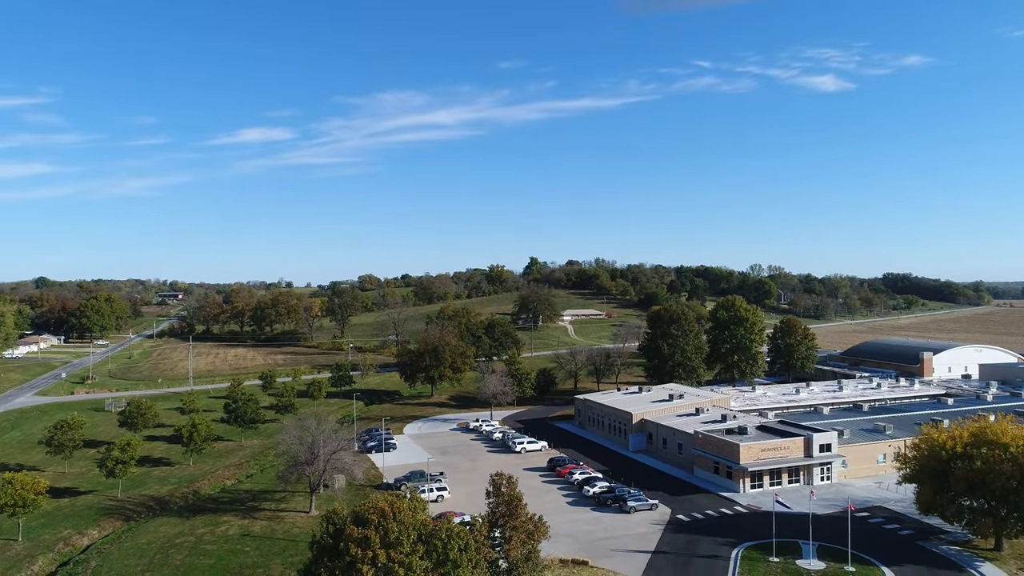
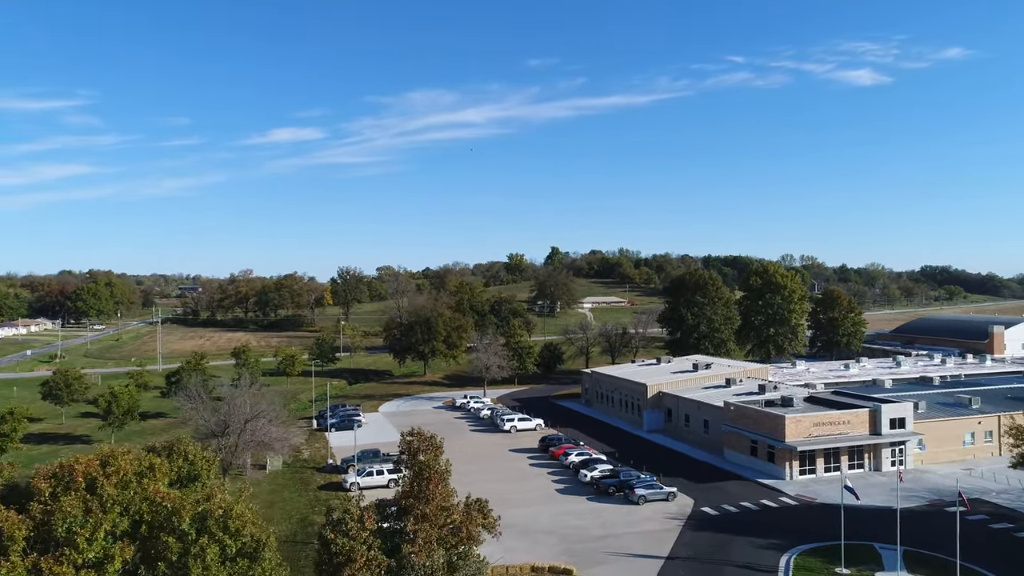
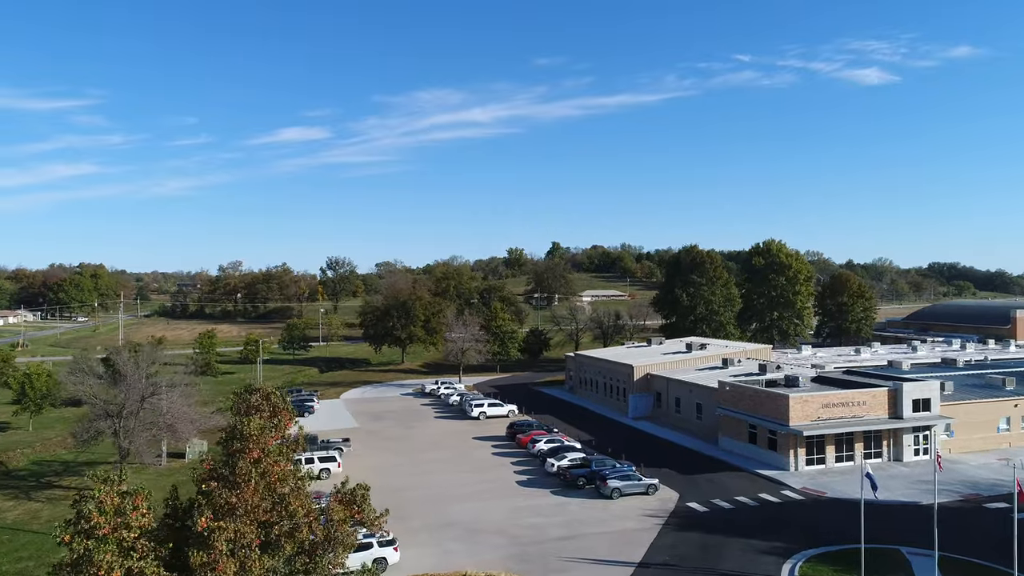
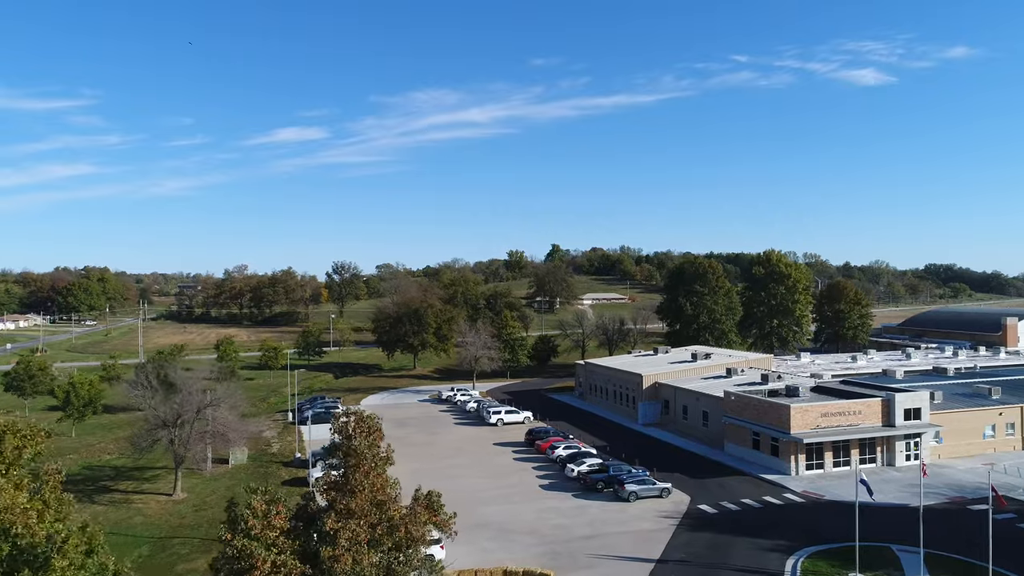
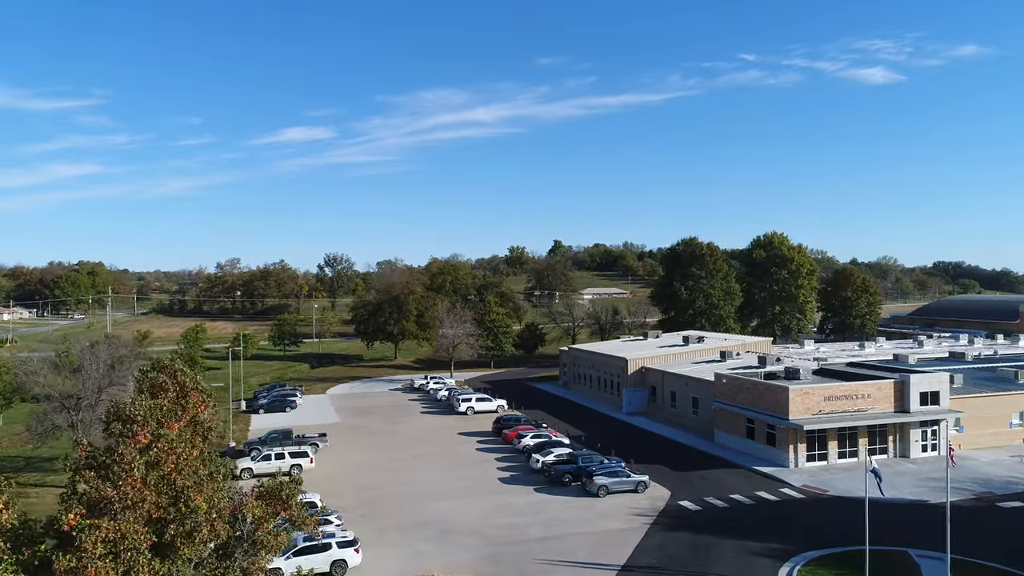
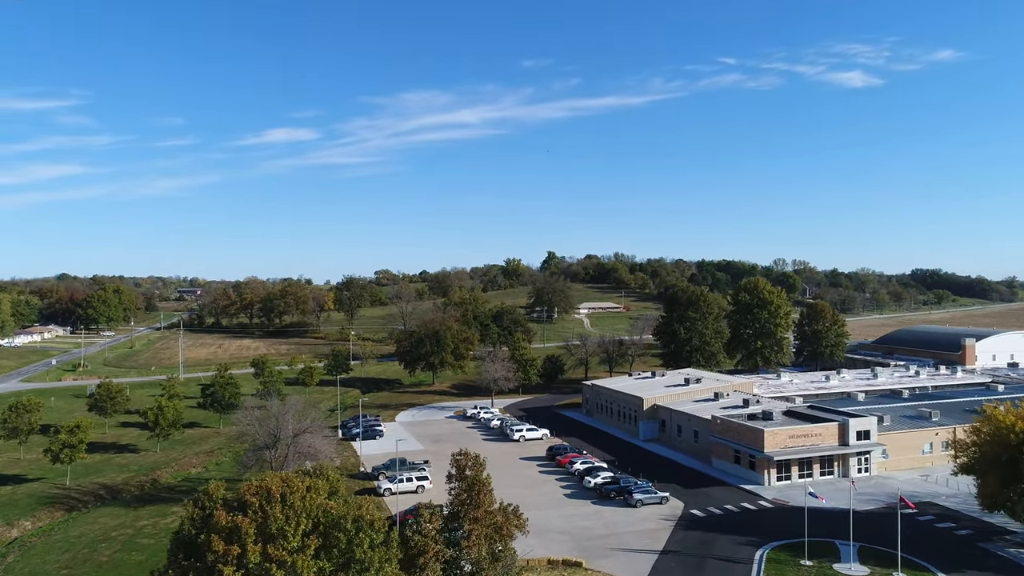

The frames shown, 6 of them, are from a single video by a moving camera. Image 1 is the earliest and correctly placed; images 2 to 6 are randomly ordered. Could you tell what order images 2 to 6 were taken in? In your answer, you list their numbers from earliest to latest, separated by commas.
6, 2, 4, 3, 5
